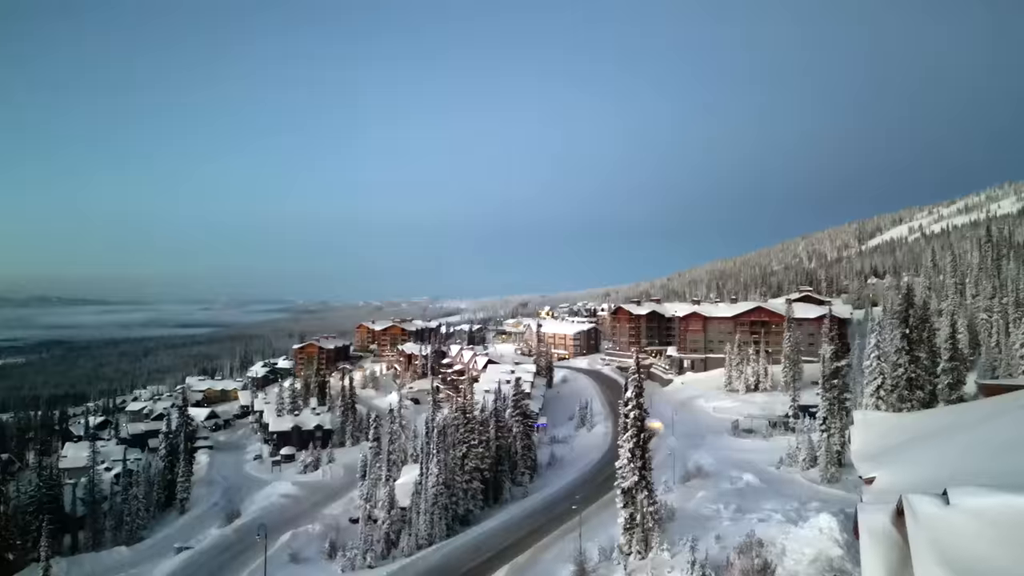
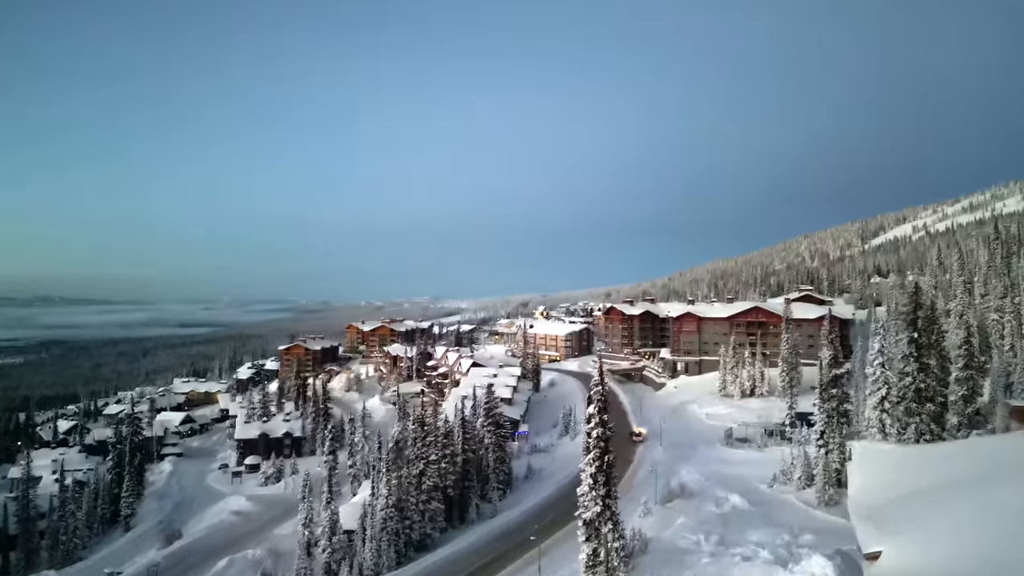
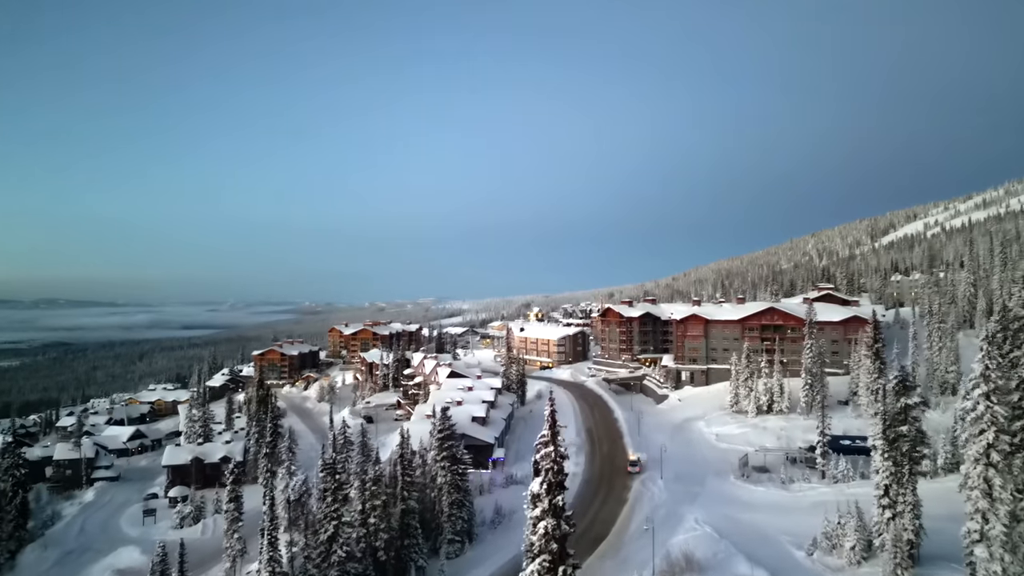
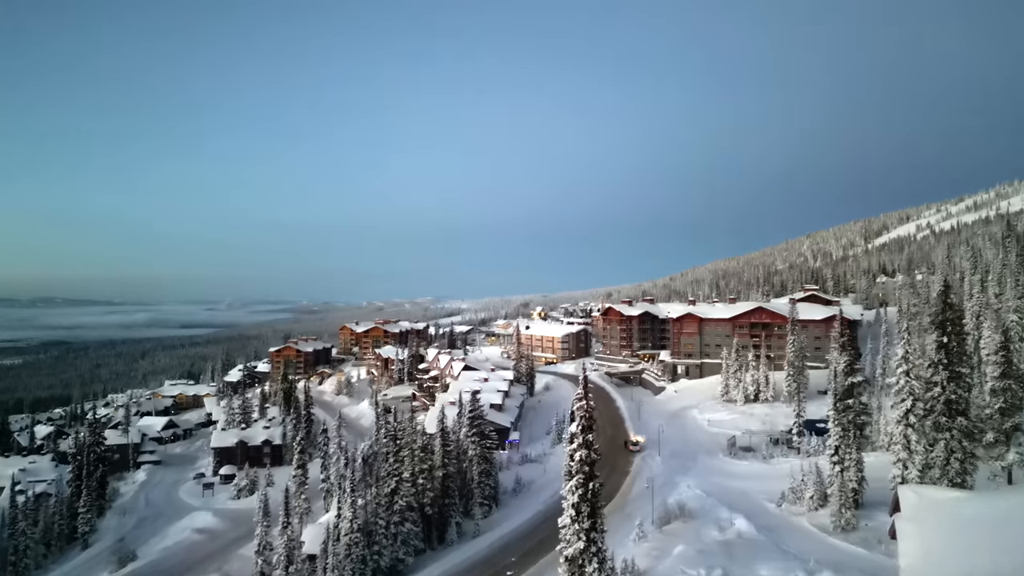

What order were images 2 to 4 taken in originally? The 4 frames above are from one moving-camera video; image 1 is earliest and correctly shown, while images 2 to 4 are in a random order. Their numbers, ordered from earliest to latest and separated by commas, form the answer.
2, 4, 3
